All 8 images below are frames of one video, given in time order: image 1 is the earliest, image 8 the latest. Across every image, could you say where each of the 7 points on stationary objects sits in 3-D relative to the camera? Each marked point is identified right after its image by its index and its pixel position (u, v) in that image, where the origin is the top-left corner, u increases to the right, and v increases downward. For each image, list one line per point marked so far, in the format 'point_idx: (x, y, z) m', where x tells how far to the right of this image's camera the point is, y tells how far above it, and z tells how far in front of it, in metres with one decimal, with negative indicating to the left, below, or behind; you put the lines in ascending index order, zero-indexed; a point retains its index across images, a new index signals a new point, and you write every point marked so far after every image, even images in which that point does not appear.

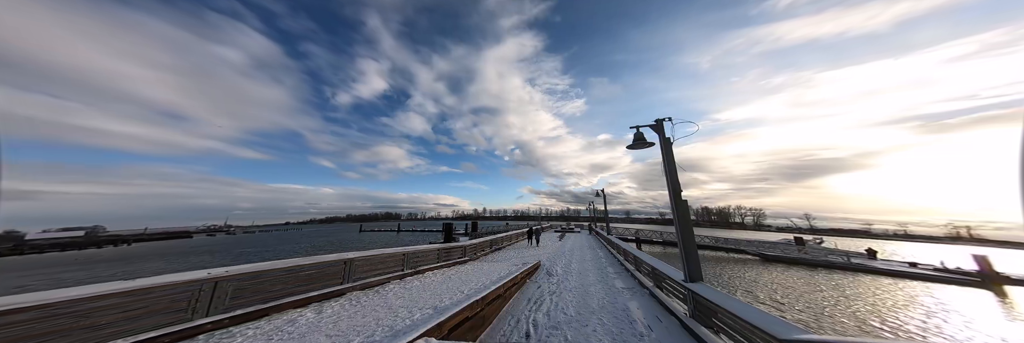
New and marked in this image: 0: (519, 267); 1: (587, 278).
0: (+0.3, -4.3, +8.8) m
1: (+3.2, -4.6, +8.4) m
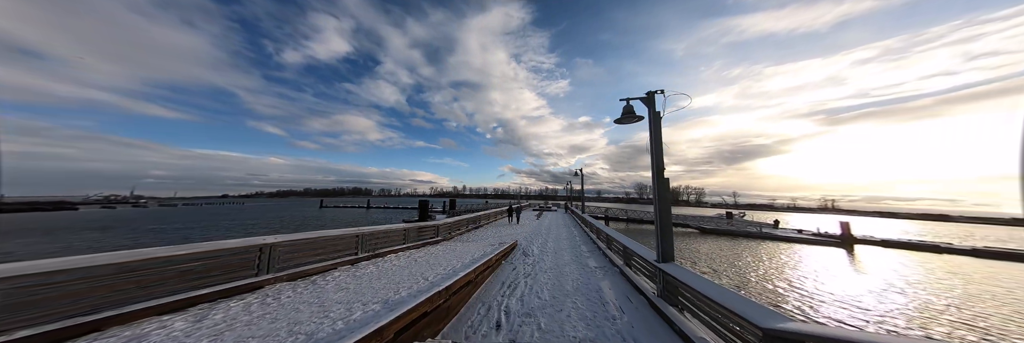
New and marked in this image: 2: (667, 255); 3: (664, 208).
0: (-0.7, -3.3, +8.5) m
1: (+2.2, -3.7, +8.4) m
2: (+3.8, -2.0, +4.9) m
3: (+3.7, -0.8, +4.9) m
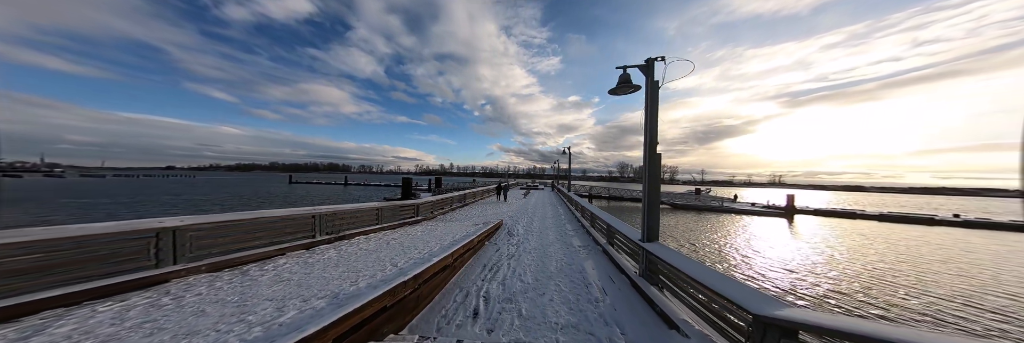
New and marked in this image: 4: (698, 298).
0: (-1.4, -2.4, +8.2) m
1: (+1.5, -2.8, +8.4) m
2: (+3.4, -1.5, +4.7) m
3: (+3.3, -0.3, +4.7) m
4: (+3.1, -2.1, +3.3) m
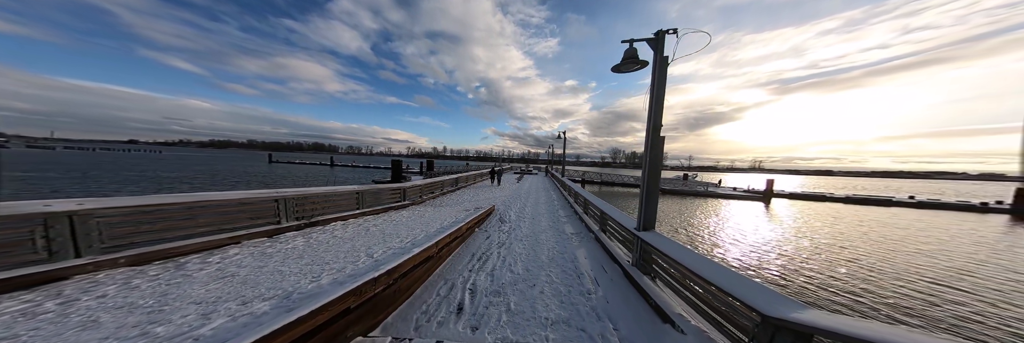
0: (-1.7, -1.7, +7.9) m
1: (+1.1, -2.2, +8.2) m
2: (+3.1, -1.2, +4.5) m
3: (+3.1, 0.0, +4.4) m
4: (+2.9, -1.9, +3.1) m
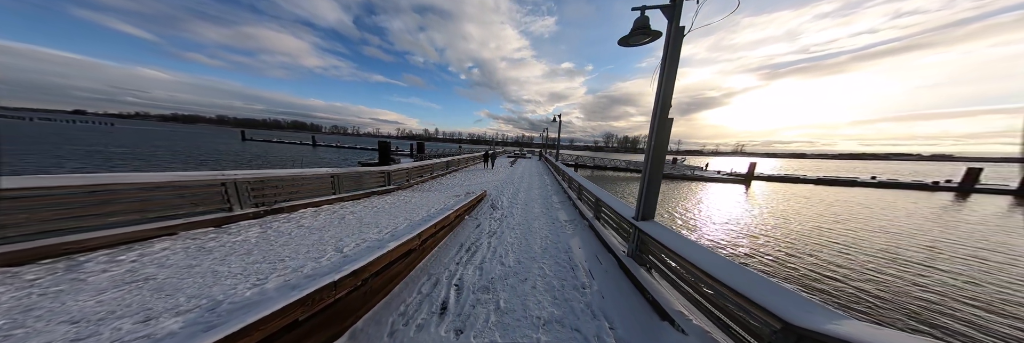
0: (-2.0, -1.1, +7.5) m
1: (+0.8, -1.6, +7.9) m
2: (+3.0, -0.9, +4.3) m
3: (+2.9, +0.2, +4.0) m
4: (+2.8, -1.8, +2.9) m
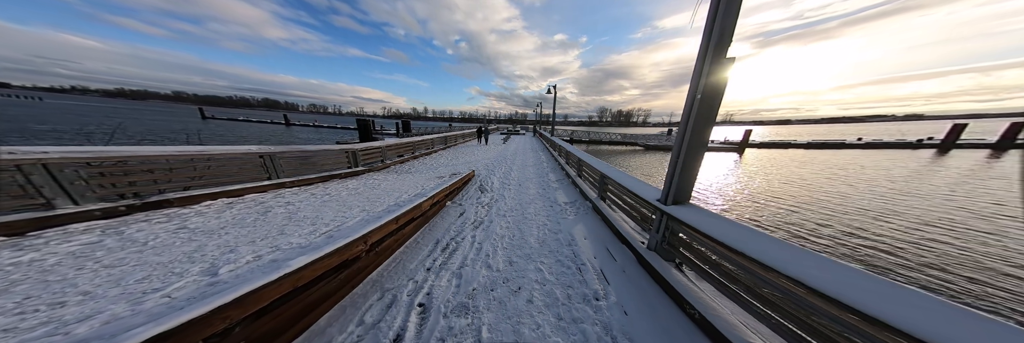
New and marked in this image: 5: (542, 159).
0: (-2.3, -0.3, +6.4) m
1: (+0.5, -0.7, +6.9) m
2: (+2.8, -0.4, +3.3) m
3: (+2.7, +0.7, +2.9) m
4: (+2.6, -1.4, +2.0) m
5: (+2.1, +0.9, +14.1) m
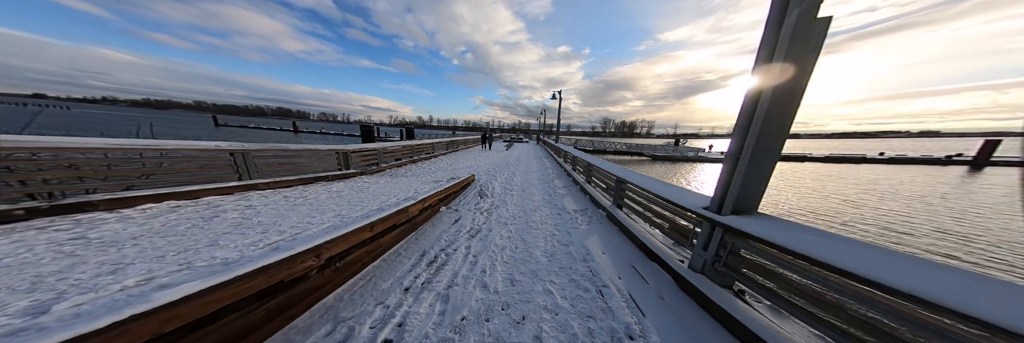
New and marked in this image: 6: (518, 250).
0: (-2.2, -0.4, +5.8) m
1: (+0.7, -0.8, +6.2) m
2: (+2.8, -0.3, +2.5) m
3: (+2.8, +0.8, +2.2) m
4: (+2.6, -1.3, +1.3) m
5: (+2.4, +0.5, +13.5) m
6: (+0.1, -1.3, +3.4) m
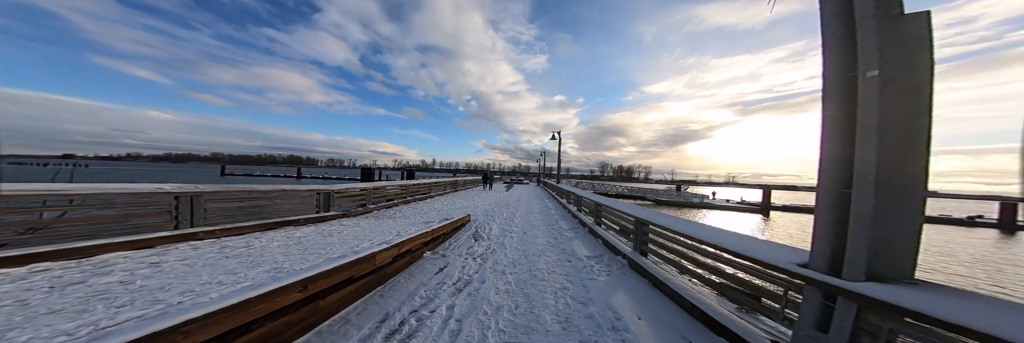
0: (-2.2, -1.4, +5.0) m
1: (+0.7, -1.9, +5.3) m
2: (+2.7, -0.6, +1.8) m
3: (+2.7, +0.6, +1.7) m
4: (+2.6, -1.2, +0.4) m
5: (+2.5, -2.1, +12.6) m
6: (+0.1, -1.8, +2.5) m
